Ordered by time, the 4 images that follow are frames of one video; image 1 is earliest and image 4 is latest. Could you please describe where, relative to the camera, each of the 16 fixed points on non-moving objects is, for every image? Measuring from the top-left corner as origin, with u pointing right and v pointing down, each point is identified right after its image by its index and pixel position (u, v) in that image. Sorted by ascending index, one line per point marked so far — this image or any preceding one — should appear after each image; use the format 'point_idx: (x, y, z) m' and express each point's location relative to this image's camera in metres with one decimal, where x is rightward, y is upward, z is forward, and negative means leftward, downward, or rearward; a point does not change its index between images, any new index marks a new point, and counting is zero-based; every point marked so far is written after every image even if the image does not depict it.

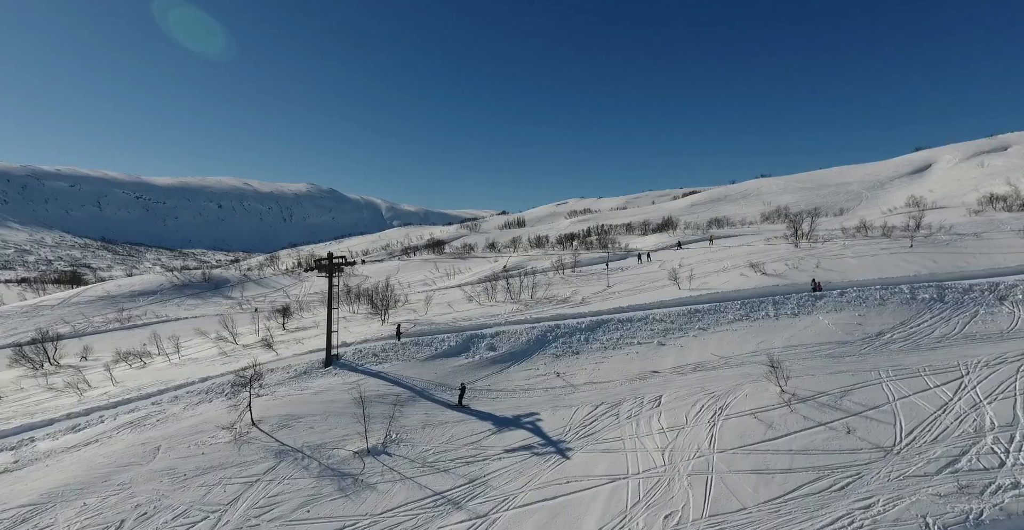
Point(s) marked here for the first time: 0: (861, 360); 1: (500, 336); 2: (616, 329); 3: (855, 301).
0: (+7.8, -2.2, +11.8) m
1: (-0.3, -1.7, +12.2) m
2: (+2.7, -1.7, +13.5) m
3: (+10.7, -1.1, +16.2) m
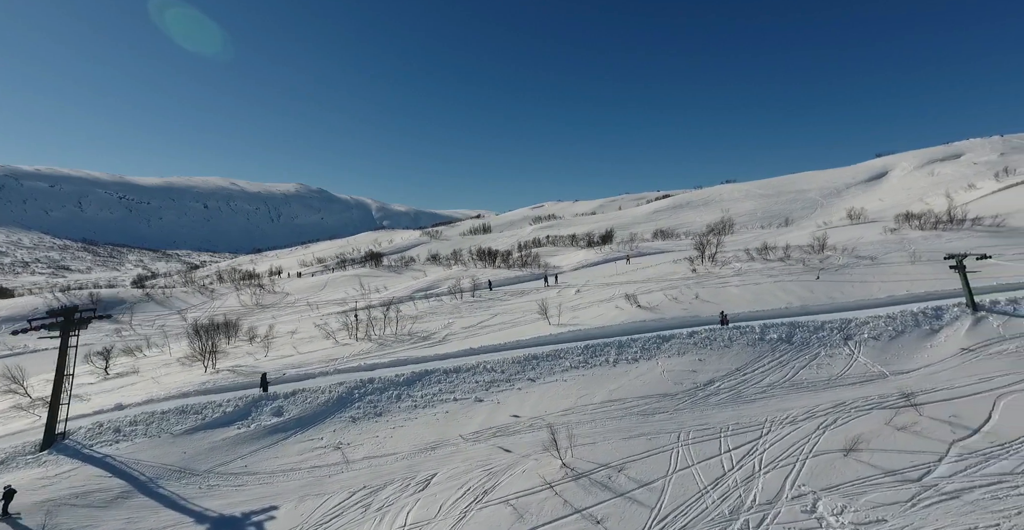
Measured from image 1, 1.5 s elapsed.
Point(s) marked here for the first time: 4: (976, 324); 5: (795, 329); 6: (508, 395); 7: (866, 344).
0: (+3.5, -3.4, +11.6) m
1: (-4.7, -2.9, +11.2) m
2: (-1.8, -2.9, +12.7) m
3: (+5.9, -2.5, +16.3) m
4: (+17.1, -2.2, +19.1) m
5: (+9.8, -2.2, +18.1) m
6: (-0.1, -3.1, +12.5) m
7: (+11.8, -2.7, +17.4) m
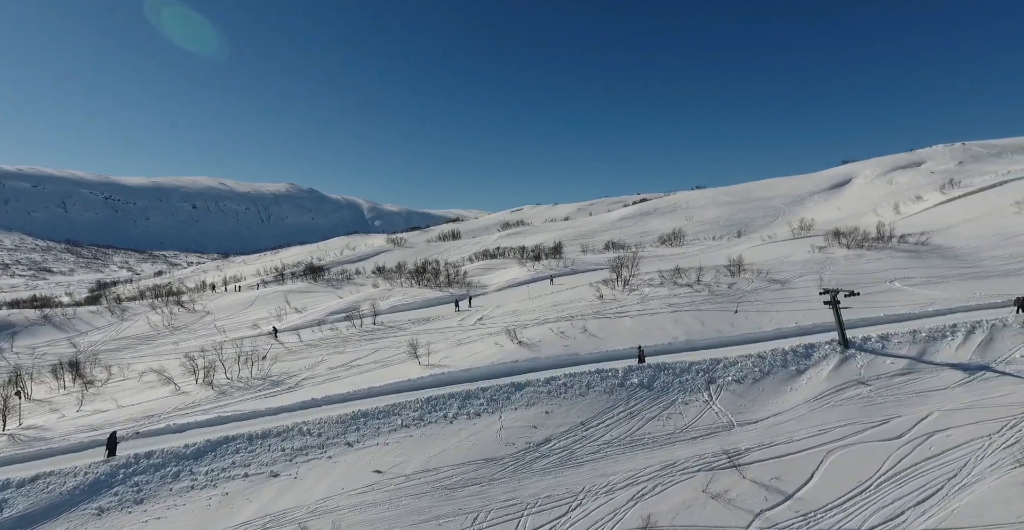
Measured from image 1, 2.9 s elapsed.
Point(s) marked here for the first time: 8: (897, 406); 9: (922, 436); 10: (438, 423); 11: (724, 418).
0: (-0.7, -4.7, +10.7) m
1: (-8.8, -4.1, +9.6) m
2: (-6.1, -4.1, +11.4) m
3: (+1.3, -3.8, +15.7) m
4: (+12.2, -3.7, +19.4) m
5: (+5.0, -3.6, +17.8) m
6: (-4.4, -4.4, +11.4) m
7: (+7.1, -4.1, +17.3) m
8: (+11.8, -4.3, +16.0) m
9: (+10.9, -4.6, +13.9) m
10: (-1.9, -4.1, +13.6) m
11: (+6.2, -4.5, +15.3) m
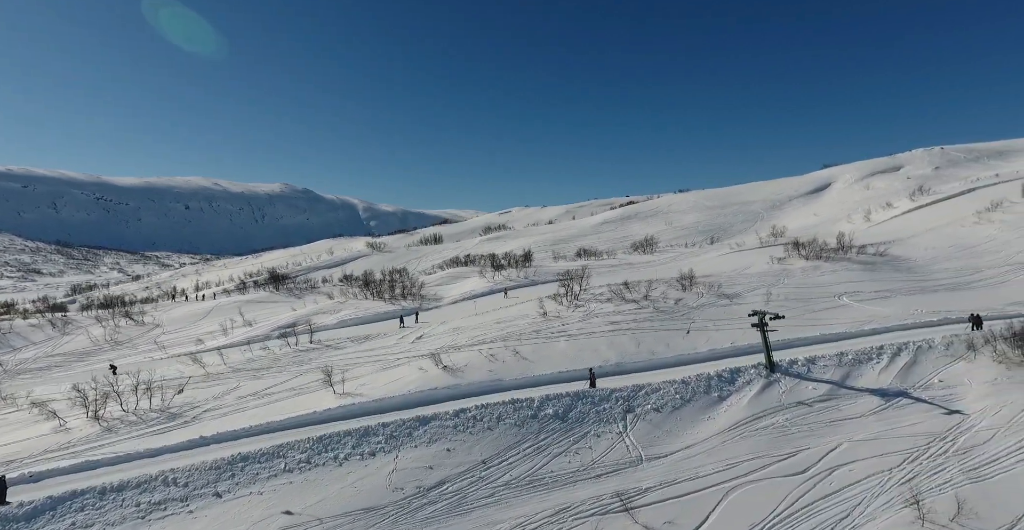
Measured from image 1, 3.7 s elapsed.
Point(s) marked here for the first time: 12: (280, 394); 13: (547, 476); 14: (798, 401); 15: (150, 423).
0: (-3.2, -5.5, +10.0) m
1: (-11.2, -4.8, +8.5) m
2: (-8.6, -4.9, +10.4) m
3: (-1.4, -4.7, +15.0) m
4: (+9.3, -4.6, +19.3) m
5: (+2.1, -4.5, +17.3) m
6: (-6.9, -5.2, +10.5) m
7: (+4.3, -5.0, +16.9) m
8: (+9.0, -5.2, +15.9) m
9: (+8.2, -5.4, +13.7) m
10: (-4.5, -4.9, +12.8) m
11: (+3.5, -5.3, +14.9) m
12: (-8.6, -4.8, +19.4) m
13: (+0.9, -5.4, +13.5) m
14: (+10.1, -4.8, +18.5) m
15: (-11.3, -5.0, +16.3) m
